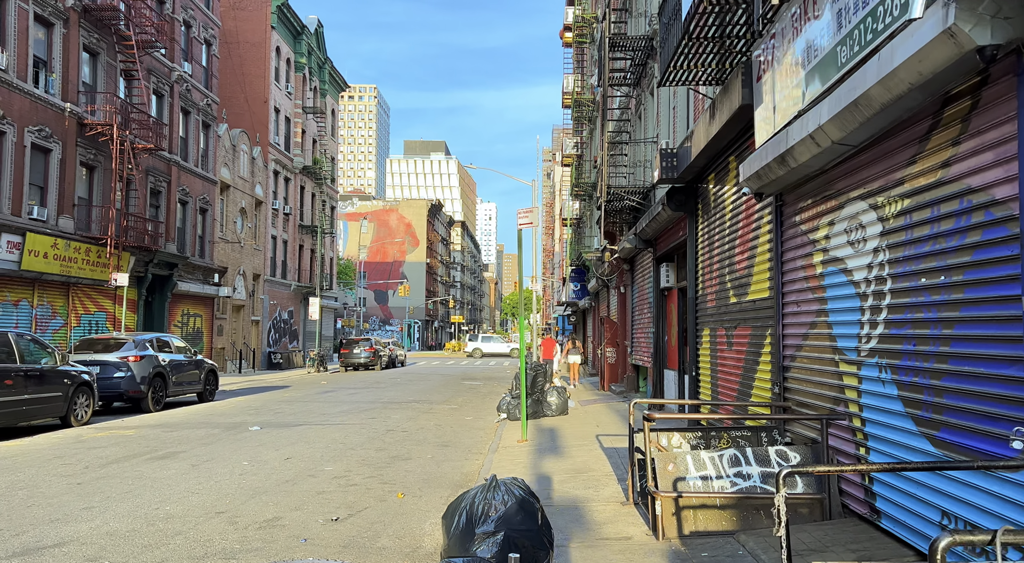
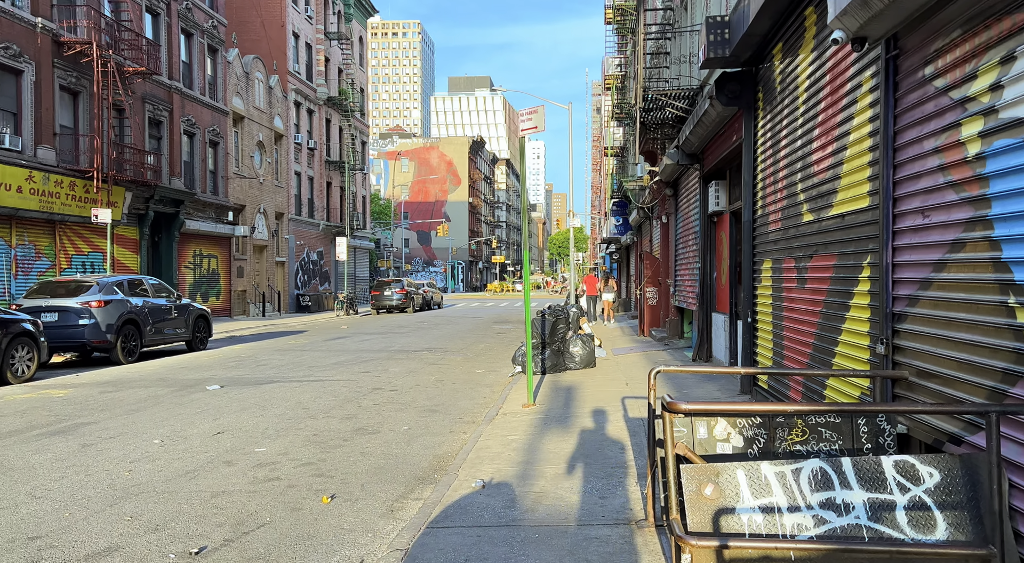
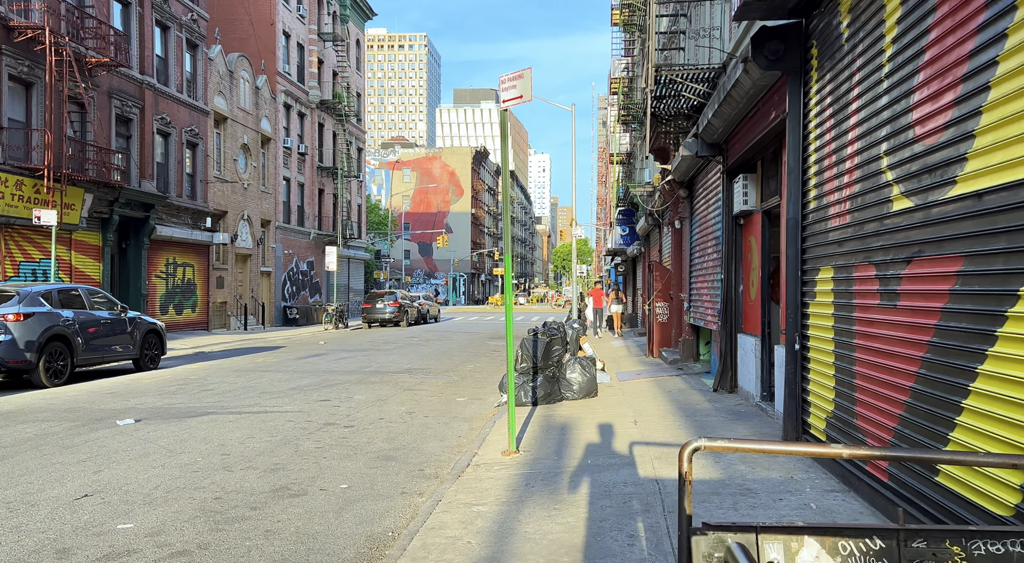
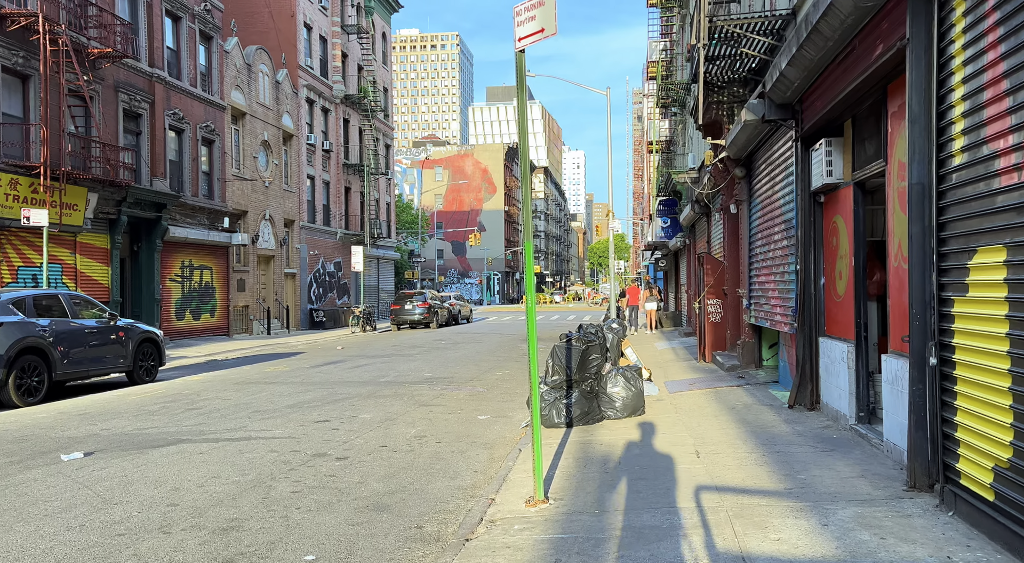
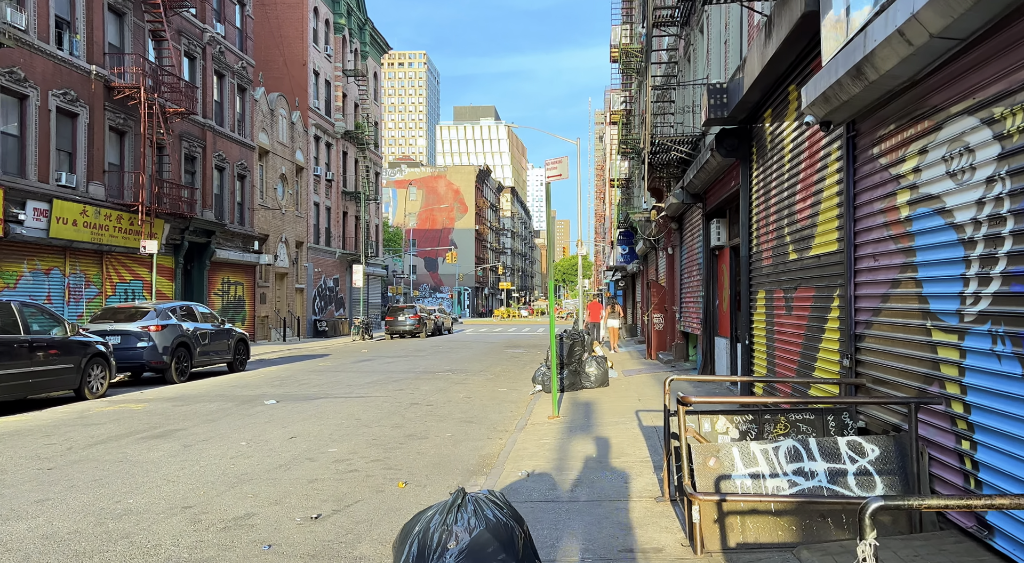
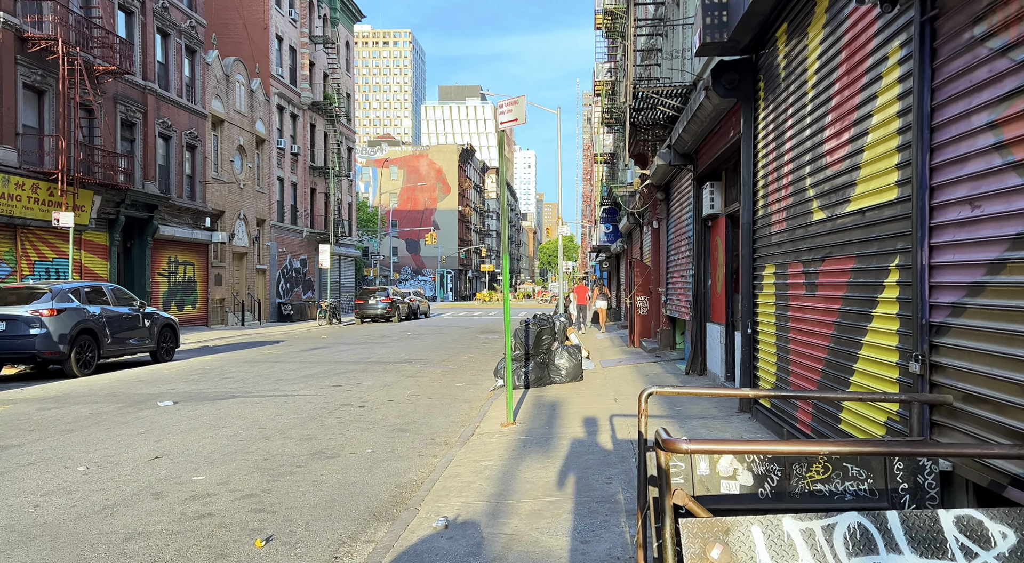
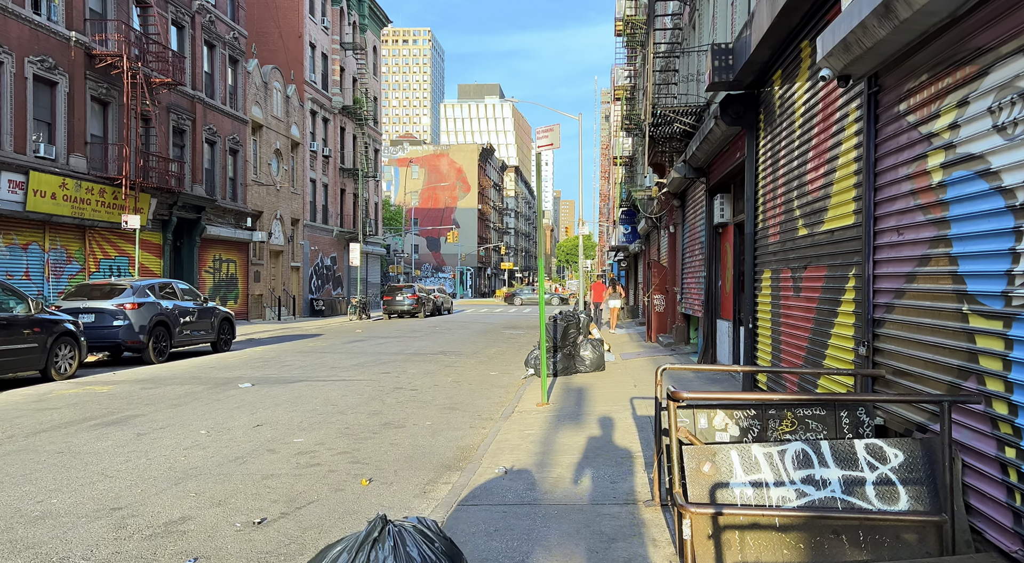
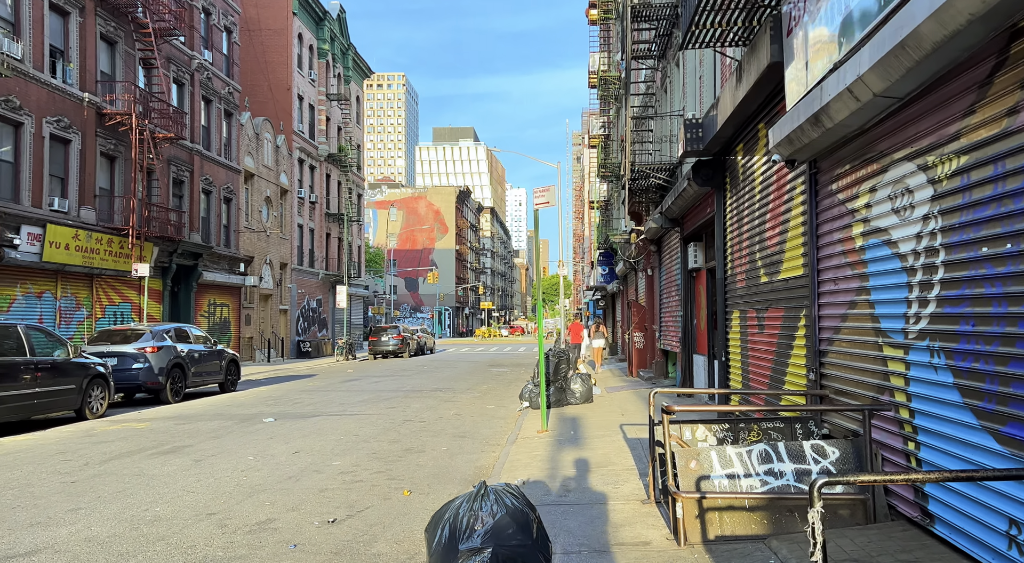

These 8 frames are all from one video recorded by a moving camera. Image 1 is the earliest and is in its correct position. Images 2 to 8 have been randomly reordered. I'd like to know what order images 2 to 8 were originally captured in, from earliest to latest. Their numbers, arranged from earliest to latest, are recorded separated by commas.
8, 5, 7, 2, 6, 3, 4
